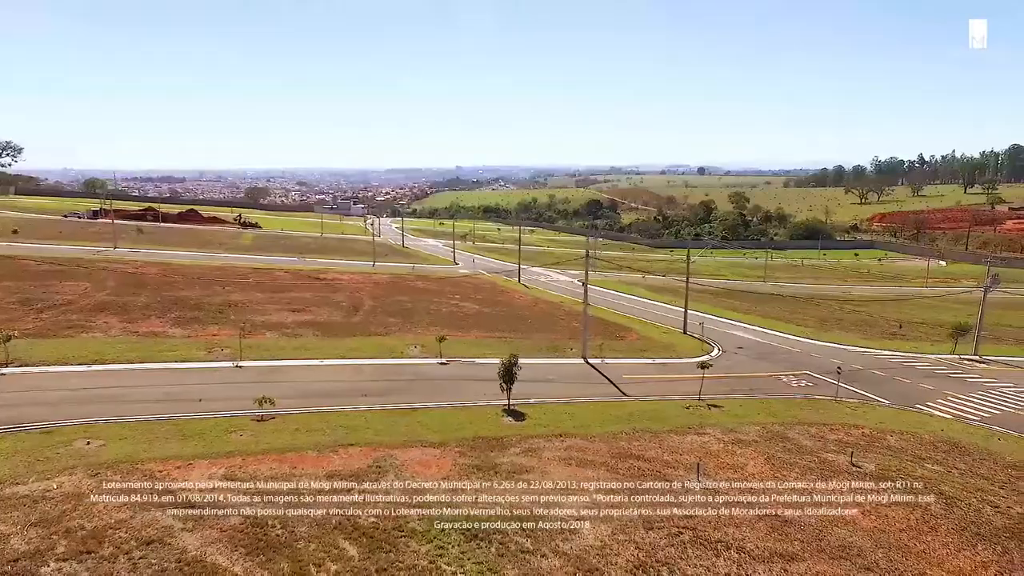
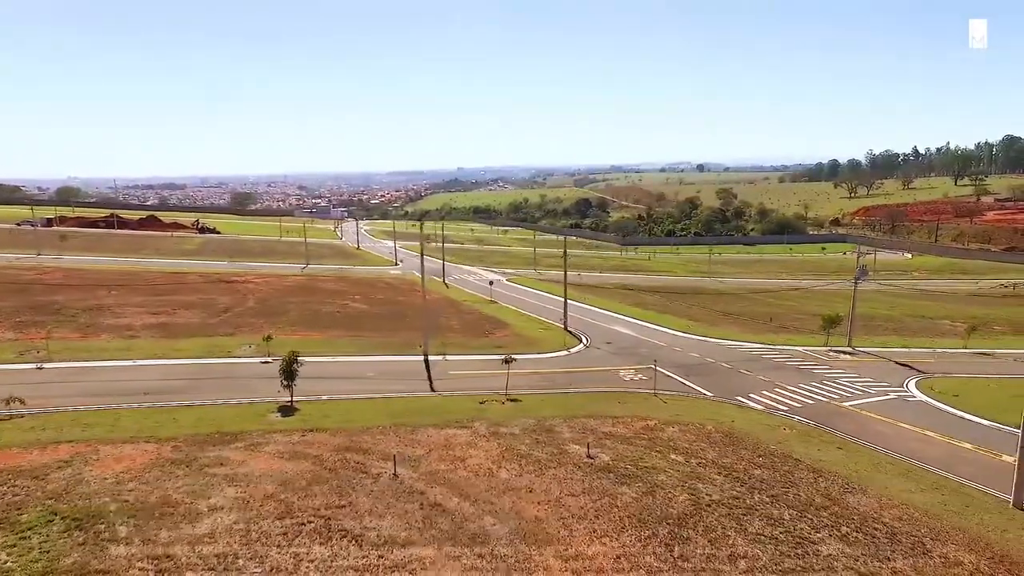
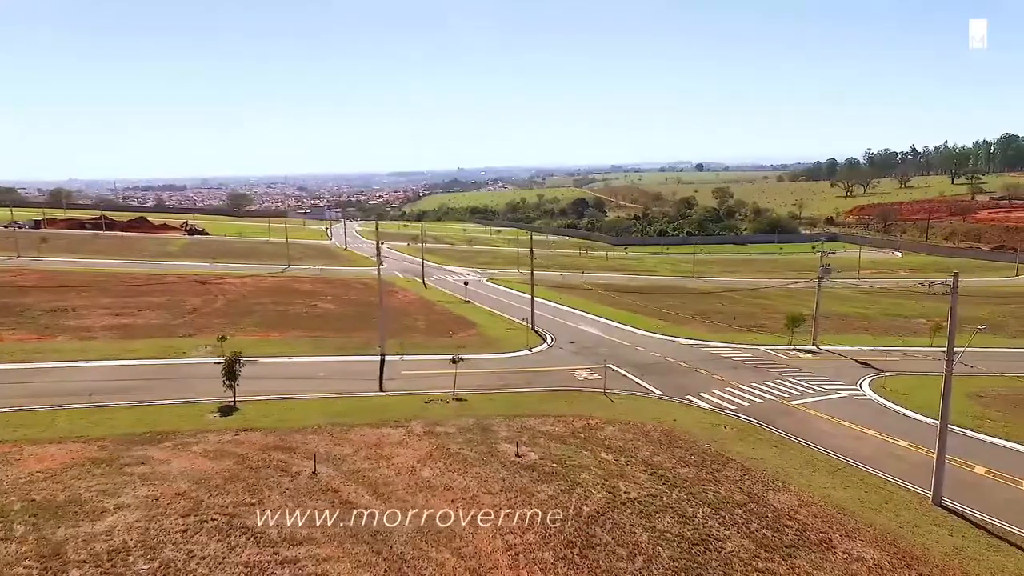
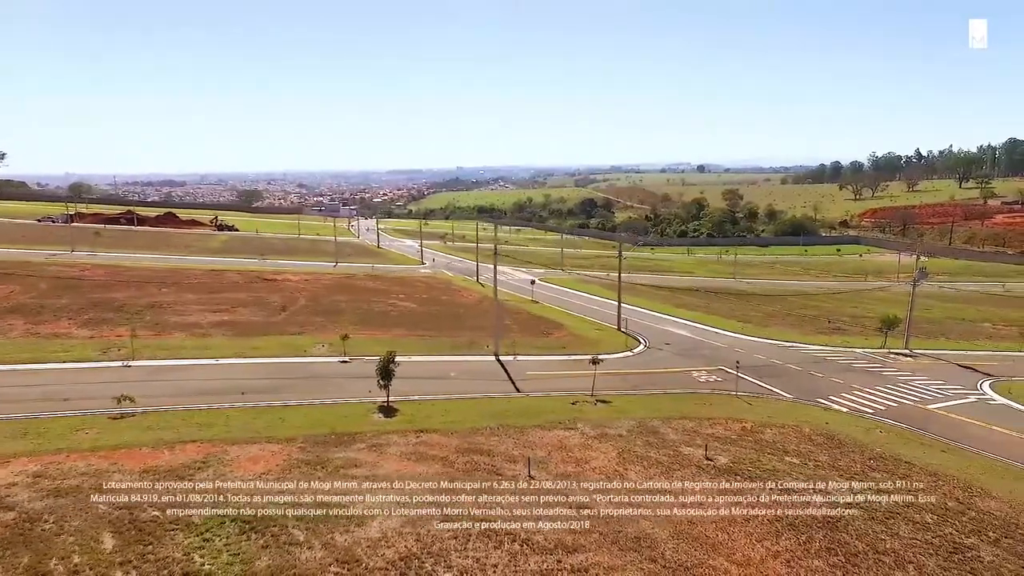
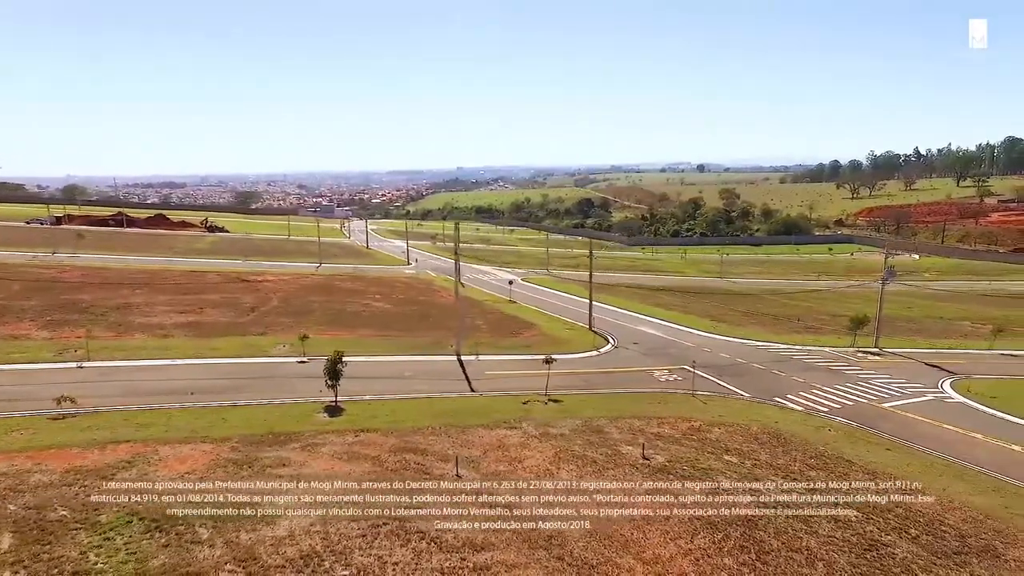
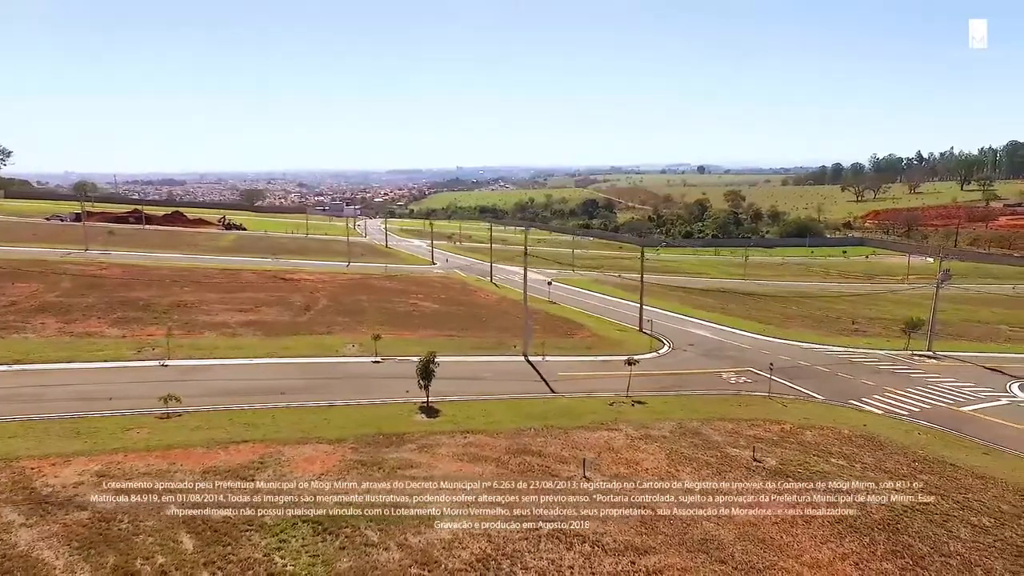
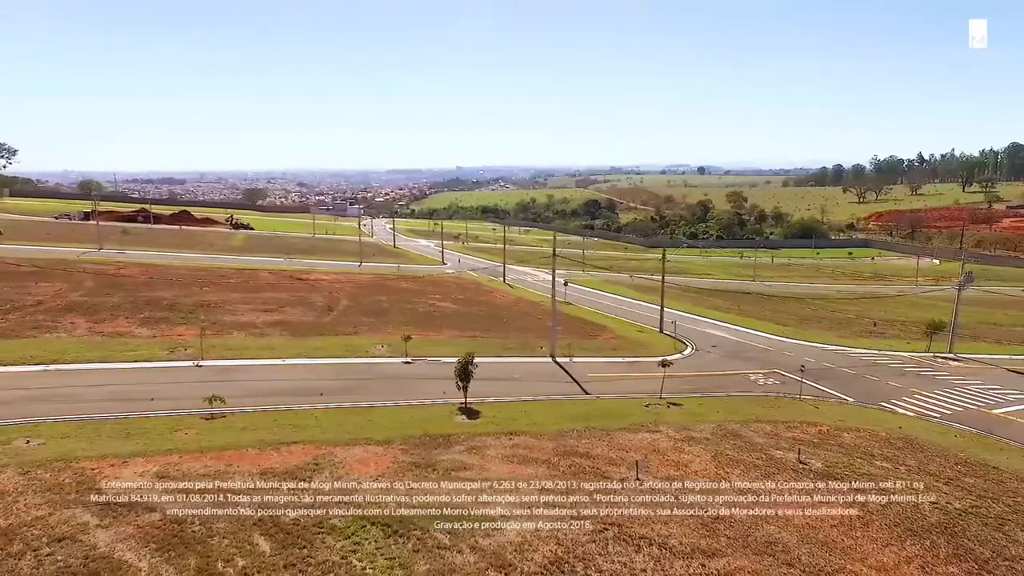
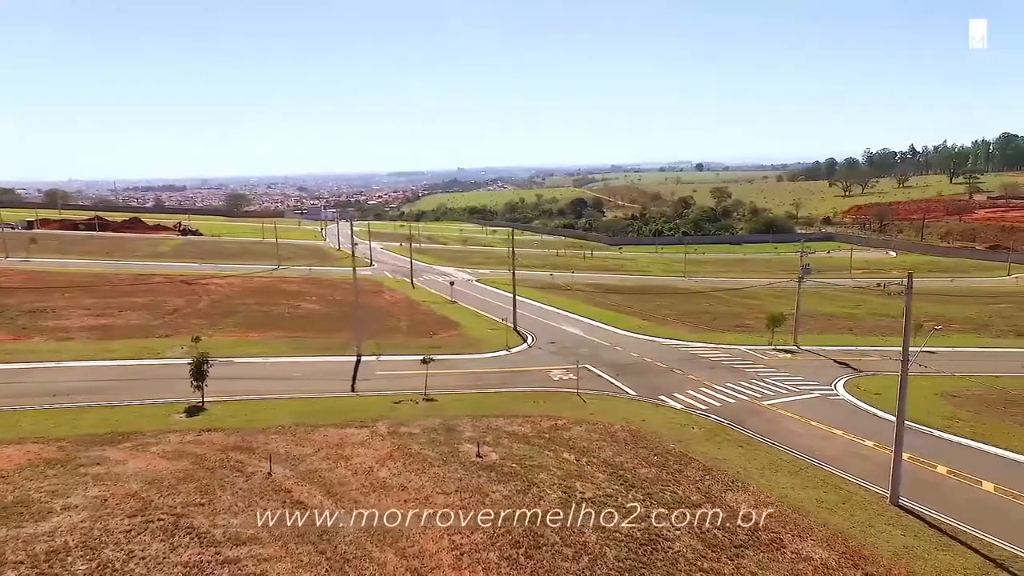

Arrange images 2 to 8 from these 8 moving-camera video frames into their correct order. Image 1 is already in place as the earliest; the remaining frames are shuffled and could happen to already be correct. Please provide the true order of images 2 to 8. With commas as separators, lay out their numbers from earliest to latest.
7, 6, 4, 5, 2, 3, 8
